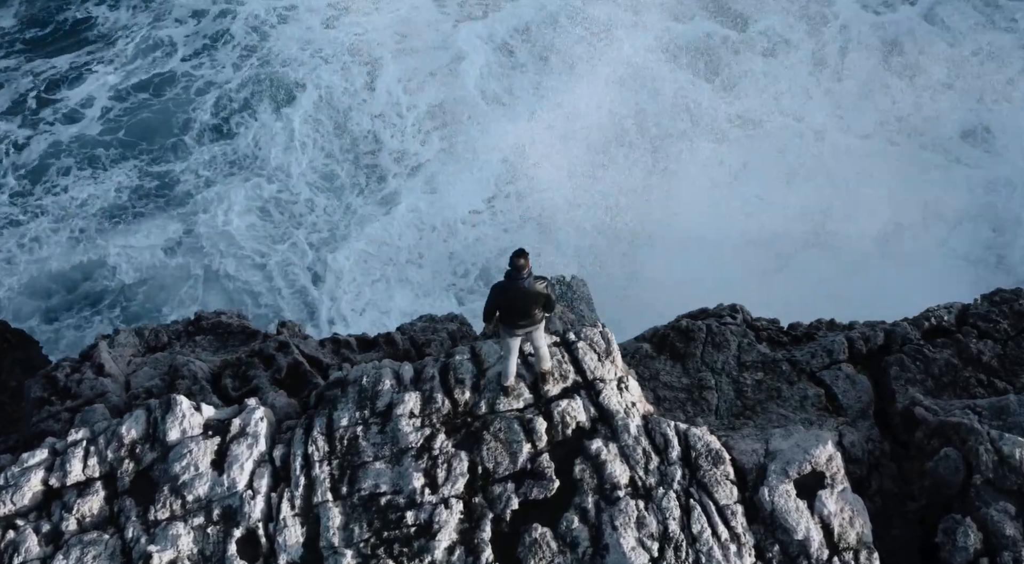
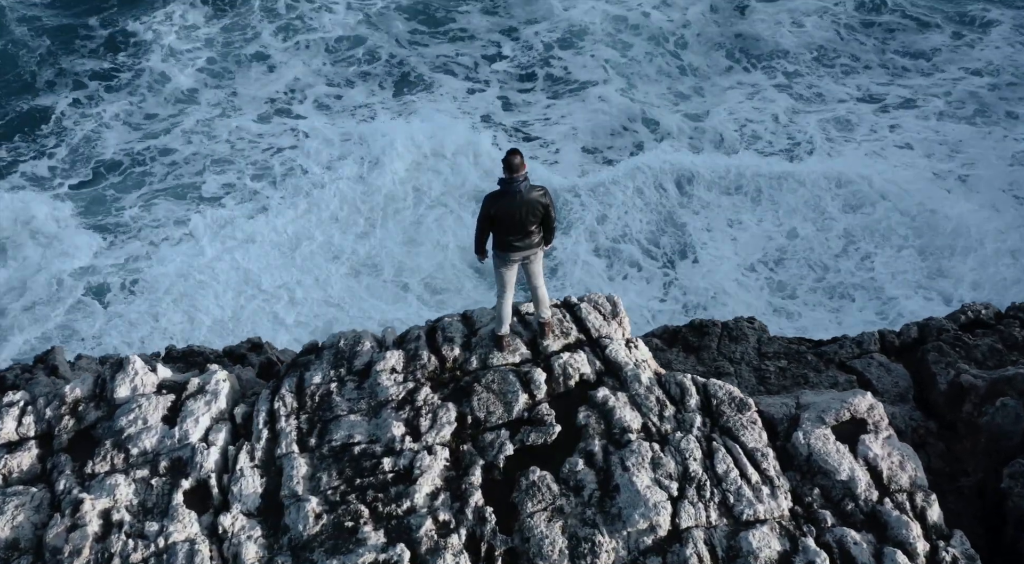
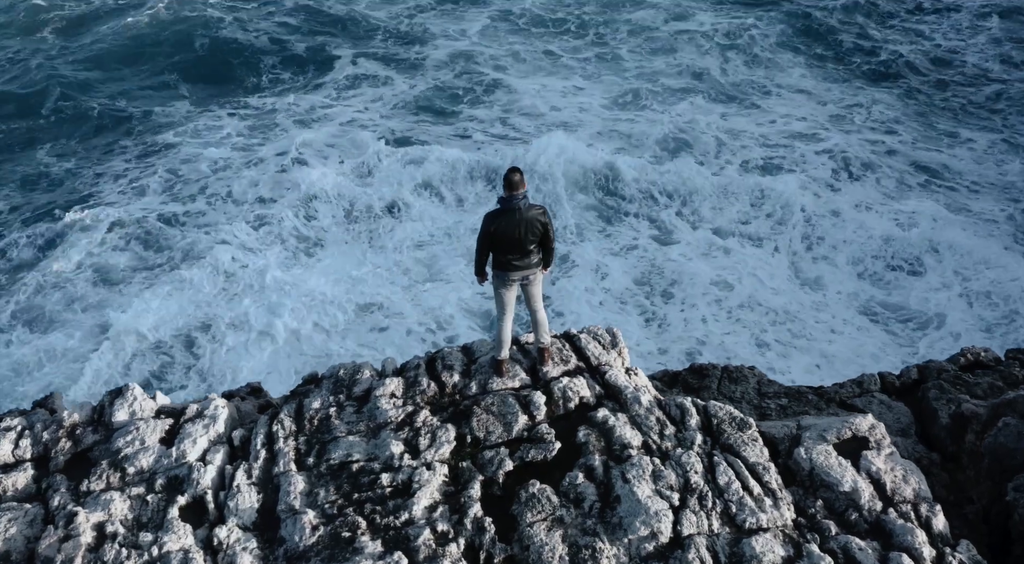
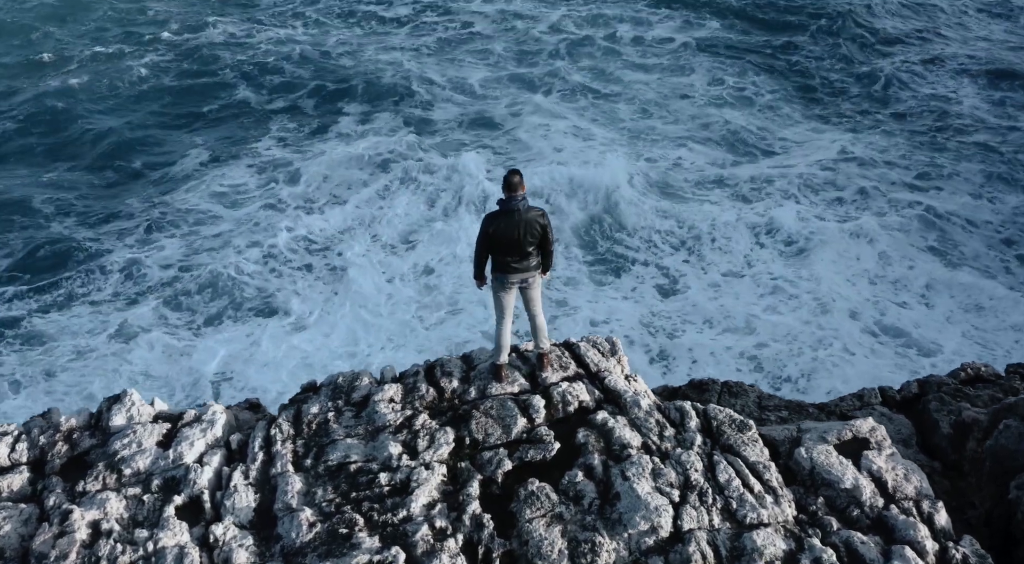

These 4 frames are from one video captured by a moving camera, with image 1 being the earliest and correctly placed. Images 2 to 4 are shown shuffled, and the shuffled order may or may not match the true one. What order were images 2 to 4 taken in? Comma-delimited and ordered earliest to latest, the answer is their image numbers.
2, 3, 4
